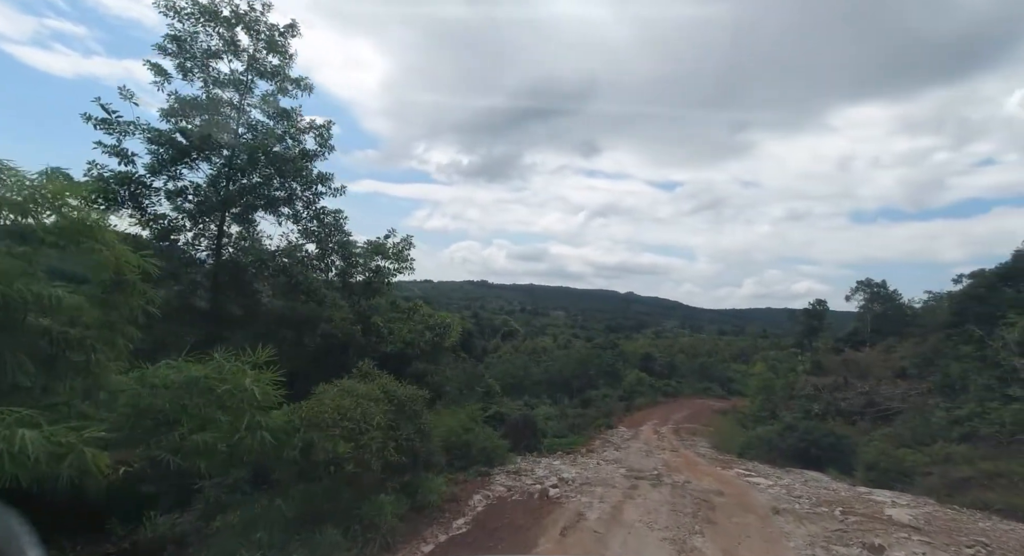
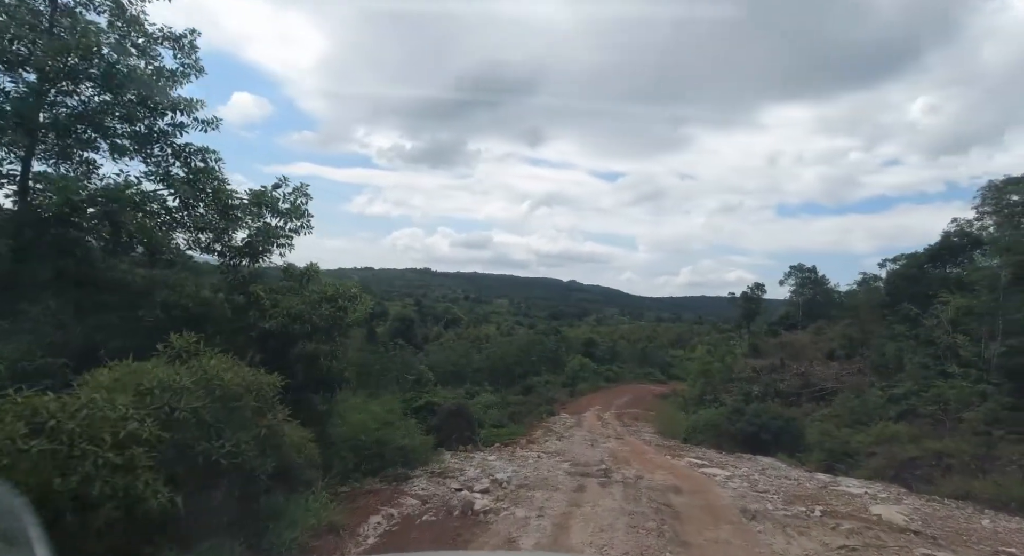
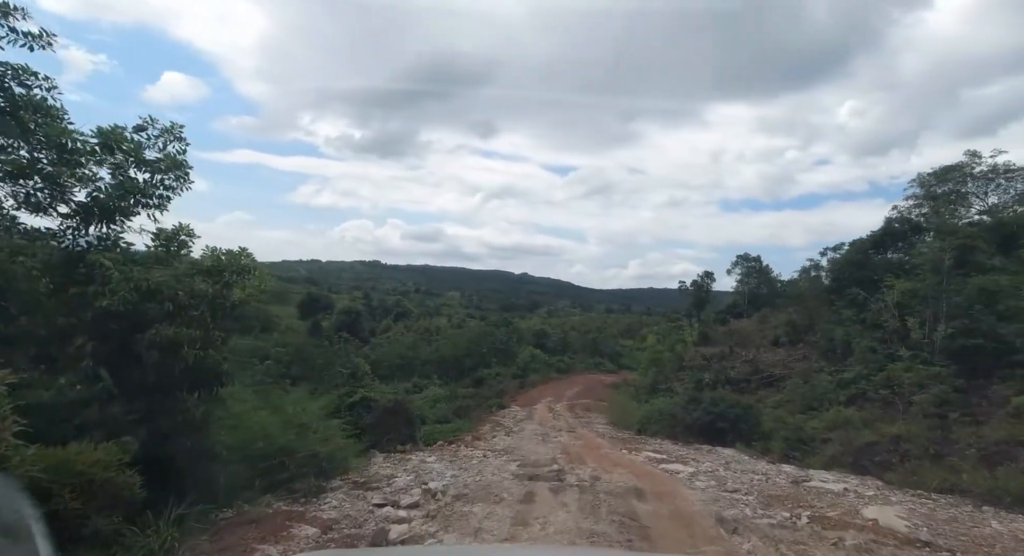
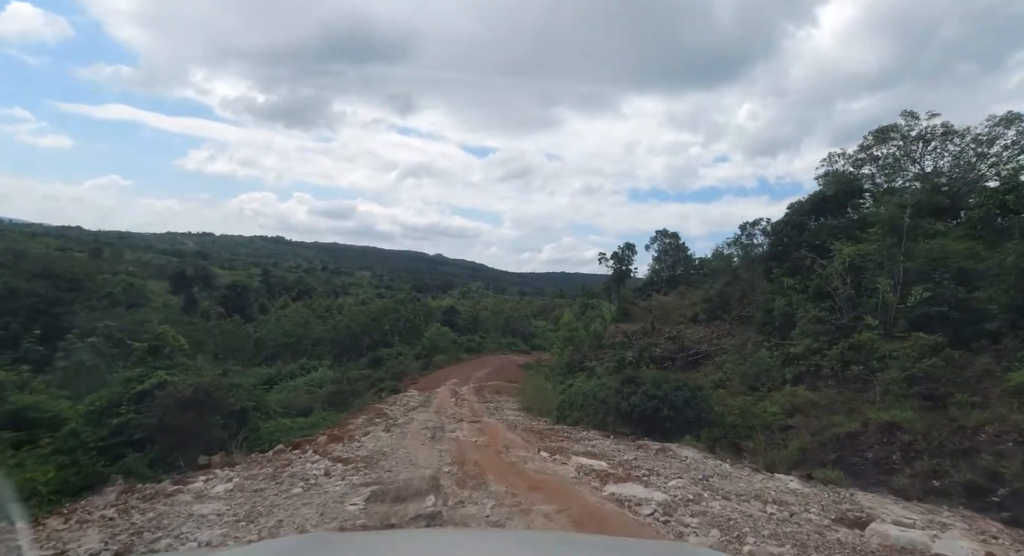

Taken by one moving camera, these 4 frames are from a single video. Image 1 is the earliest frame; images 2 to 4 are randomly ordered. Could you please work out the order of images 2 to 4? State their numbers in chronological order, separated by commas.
2, 3, 4
